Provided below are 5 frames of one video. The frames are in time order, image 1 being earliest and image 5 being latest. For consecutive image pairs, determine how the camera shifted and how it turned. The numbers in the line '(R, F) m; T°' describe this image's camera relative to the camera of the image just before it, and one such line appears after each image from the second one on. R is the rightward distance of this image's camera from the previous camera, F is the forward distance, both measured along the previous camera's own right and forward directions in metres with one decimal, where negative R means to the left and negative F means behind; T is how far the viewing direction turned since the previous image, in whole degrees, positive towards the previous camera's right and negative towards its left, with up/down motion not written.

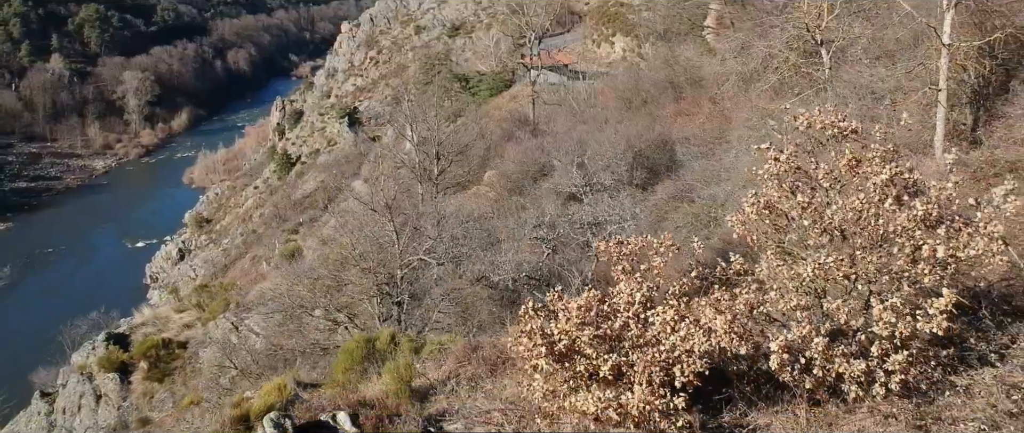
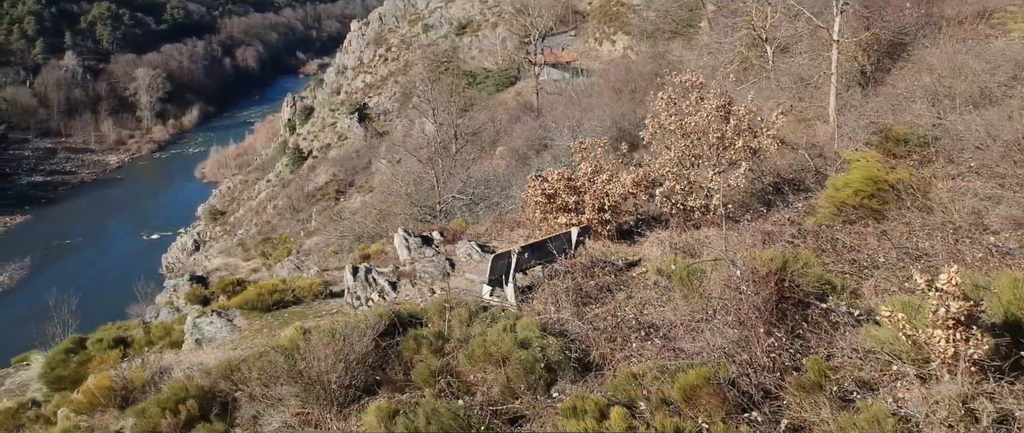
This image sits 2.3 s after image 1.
(-0.1, -7.1) m; 0°
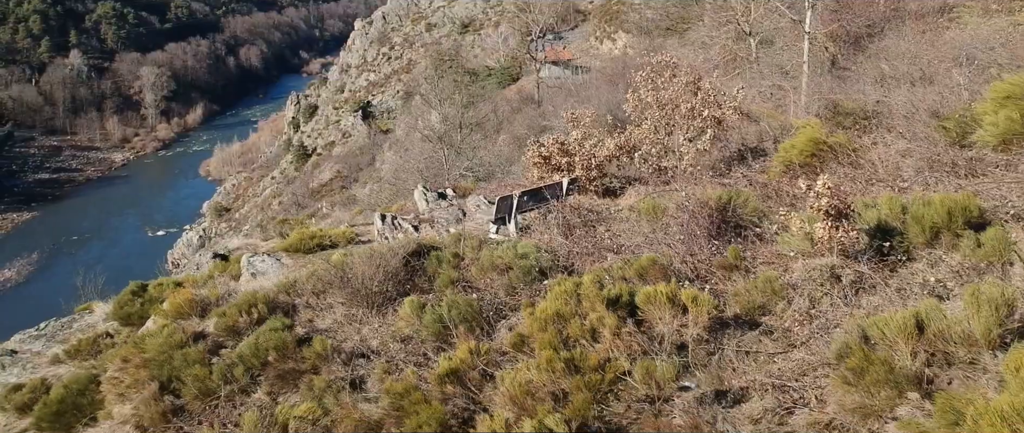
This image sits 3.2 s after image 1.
(0.0, -2.7) m; 0°
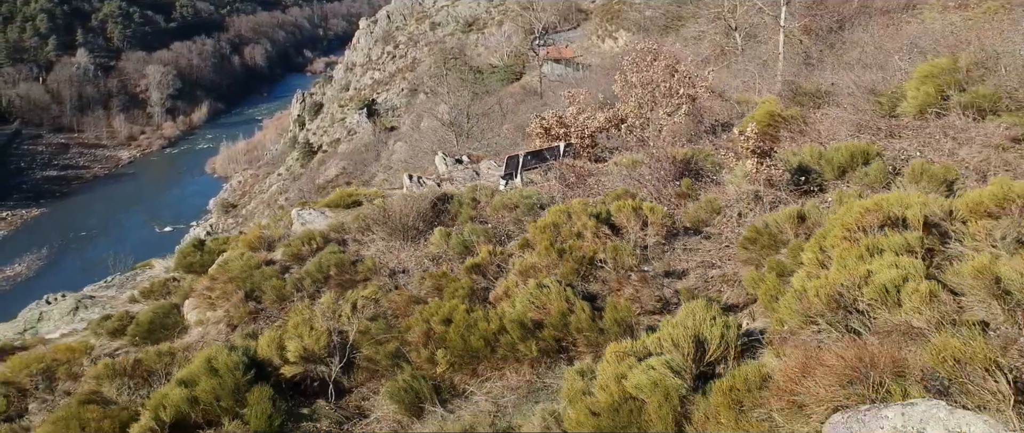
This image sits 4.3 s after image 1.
(-0.1, -3.2) m; 0°
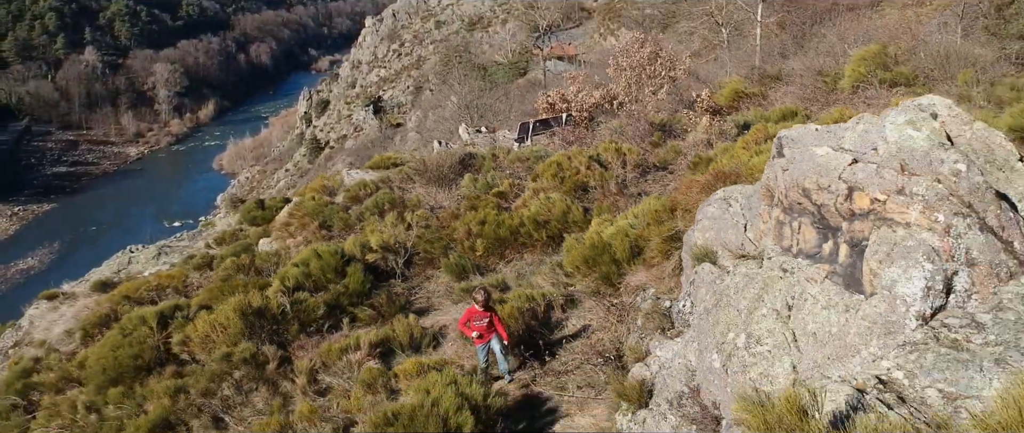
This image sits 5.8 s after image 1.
(-0.2, -4.2) m; 0°
